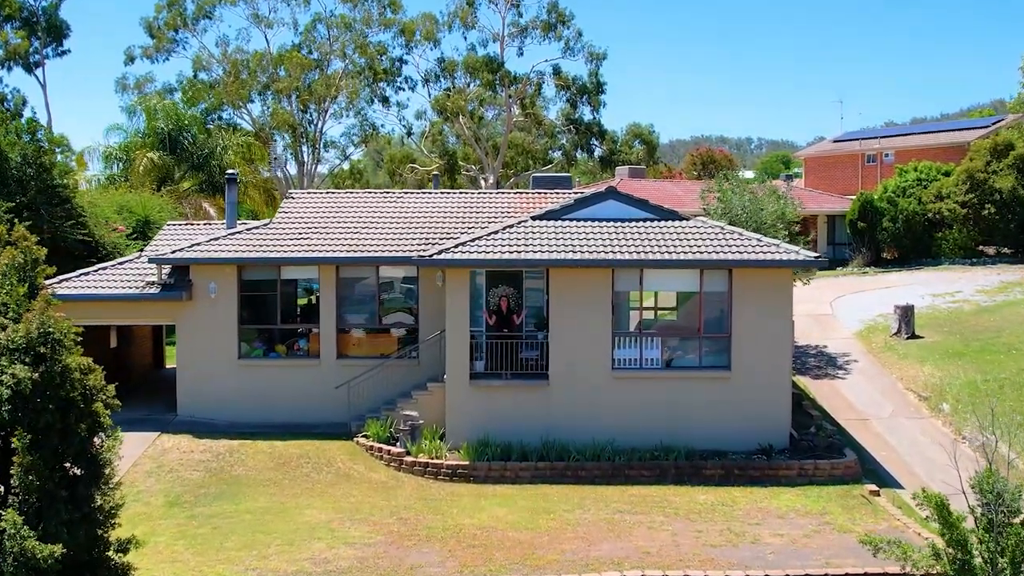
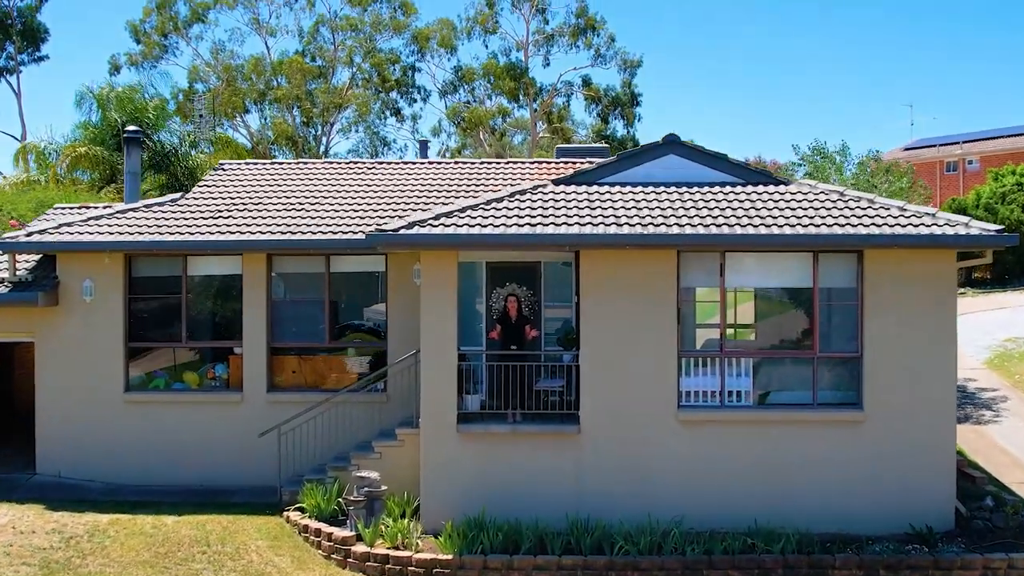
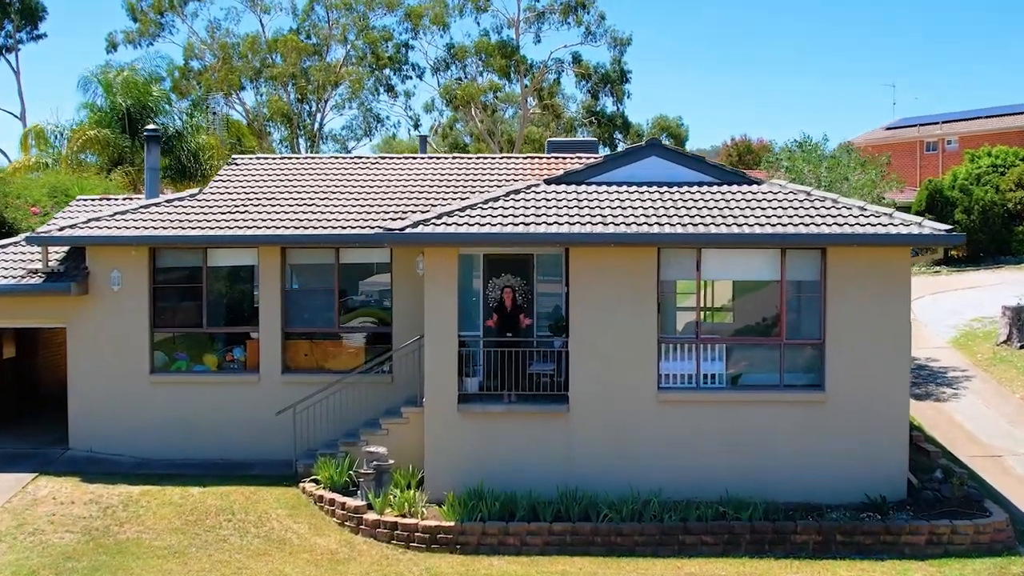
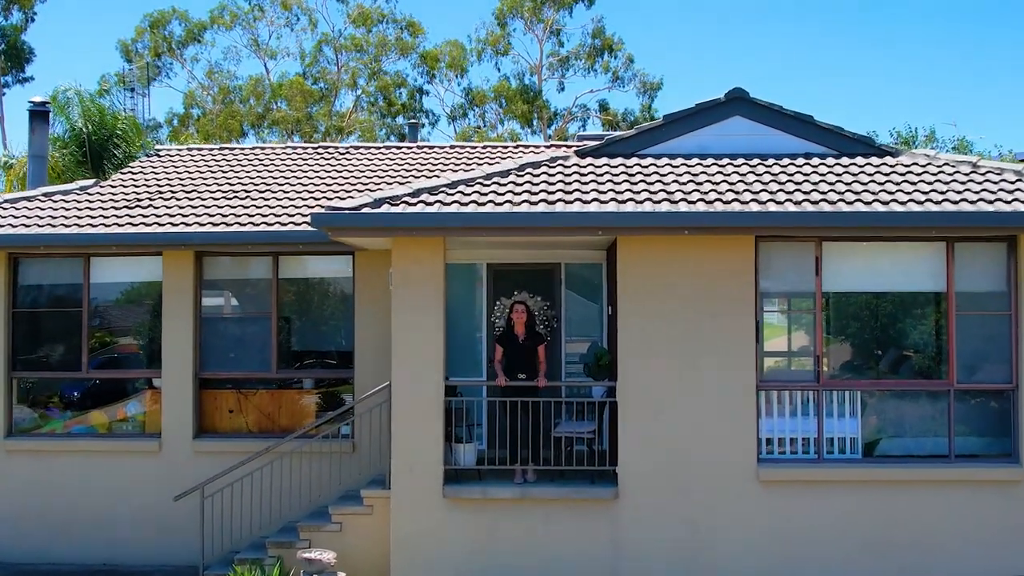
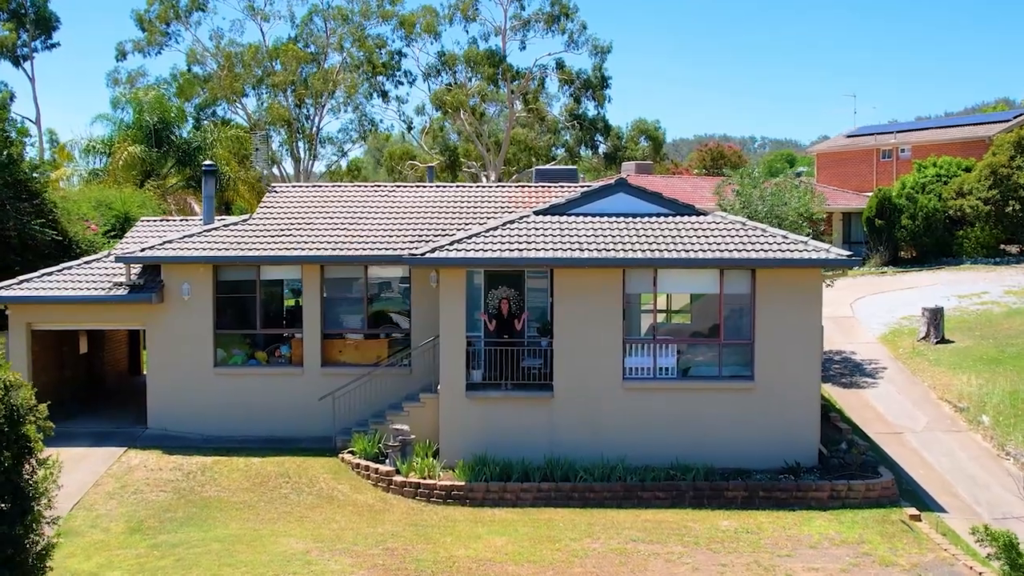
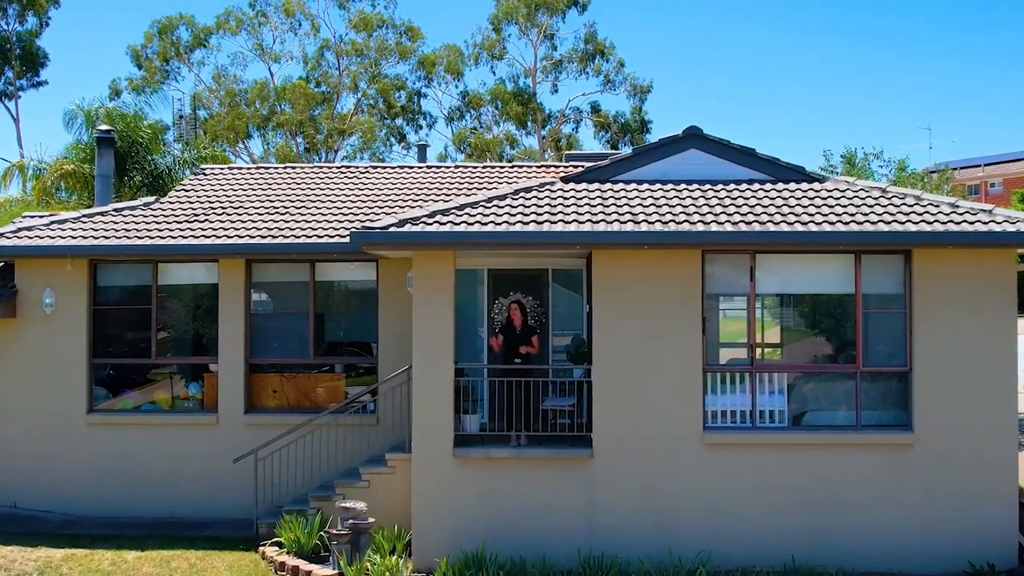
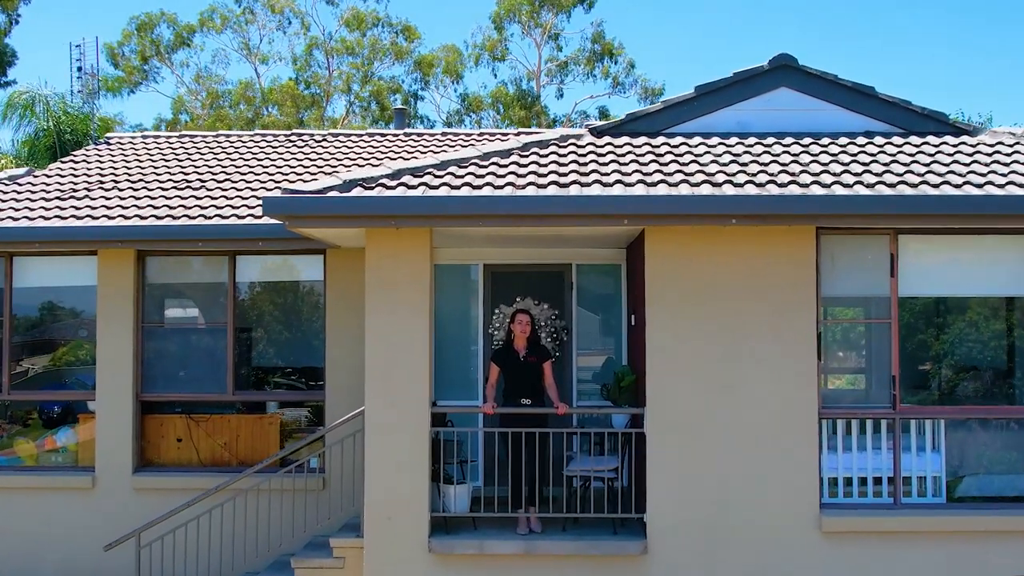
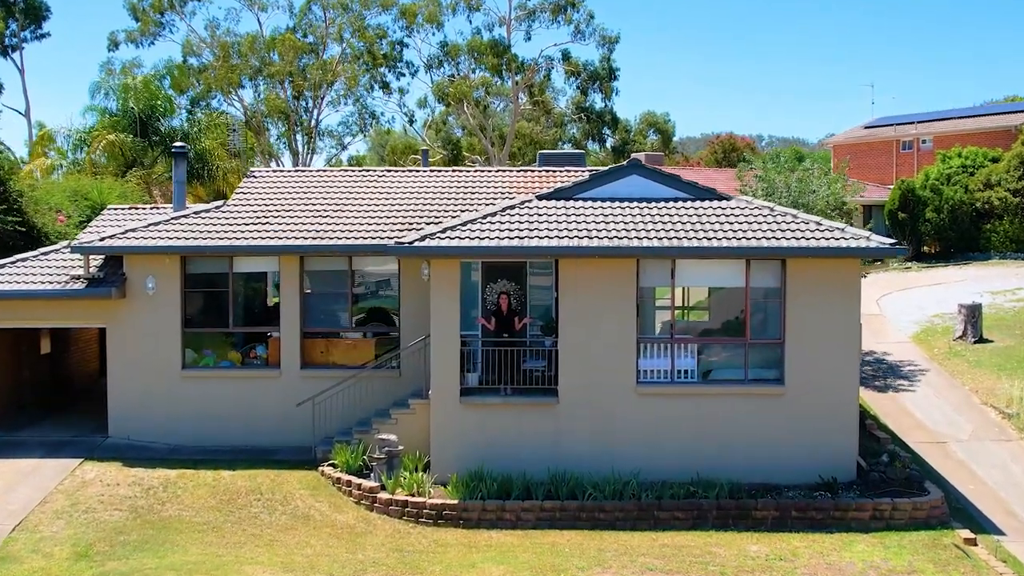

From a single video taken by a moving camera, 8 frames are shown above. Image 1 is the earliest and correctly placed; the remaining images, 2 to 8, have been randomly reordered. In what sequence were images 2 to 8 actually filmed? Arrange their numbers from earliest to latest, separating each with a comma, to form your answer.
5, 8, 3, 2, 6, 4, 7
